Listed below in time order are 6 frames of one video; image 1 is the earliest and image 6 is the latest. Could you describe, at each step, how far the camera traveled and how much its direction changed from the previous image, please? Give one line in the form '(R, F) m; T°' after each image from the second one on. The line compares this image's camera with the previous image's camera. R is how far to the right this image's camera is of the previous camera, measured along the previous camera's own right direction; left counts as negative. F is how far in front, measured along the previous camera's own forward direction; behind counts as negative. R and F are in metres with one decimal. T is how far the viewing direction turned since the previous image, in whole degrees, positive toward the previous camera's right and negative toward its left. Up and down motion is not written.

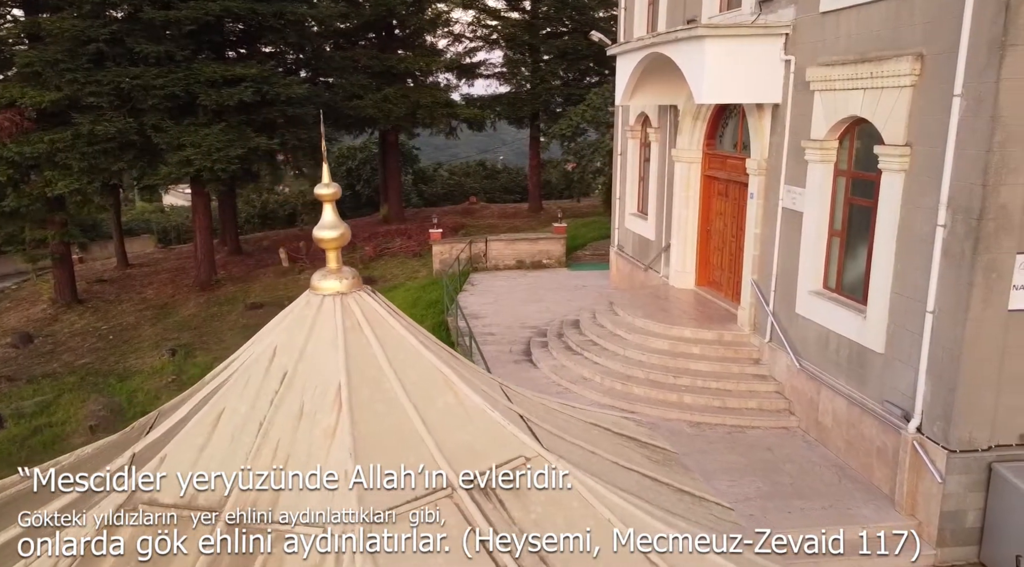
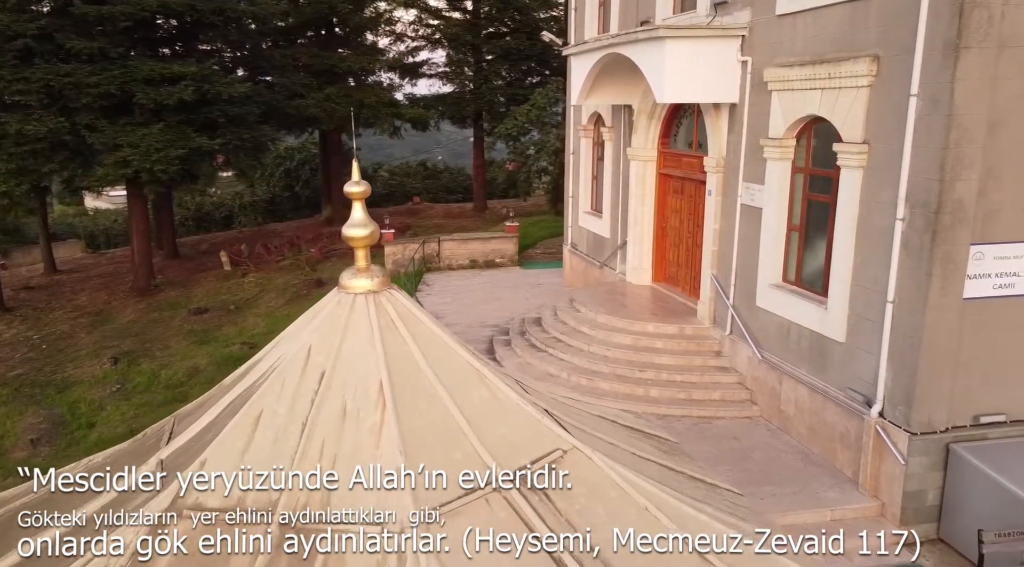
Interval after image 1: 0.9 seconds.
(-0.4, 0.0) m; +5°
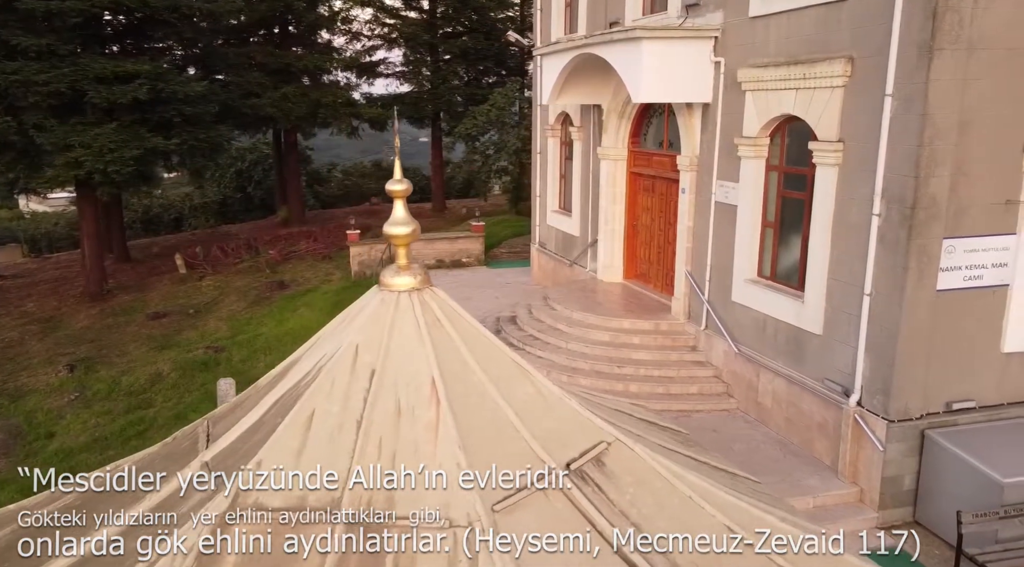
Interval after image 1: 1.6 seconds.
(-0.4, 0.0) m; +4°
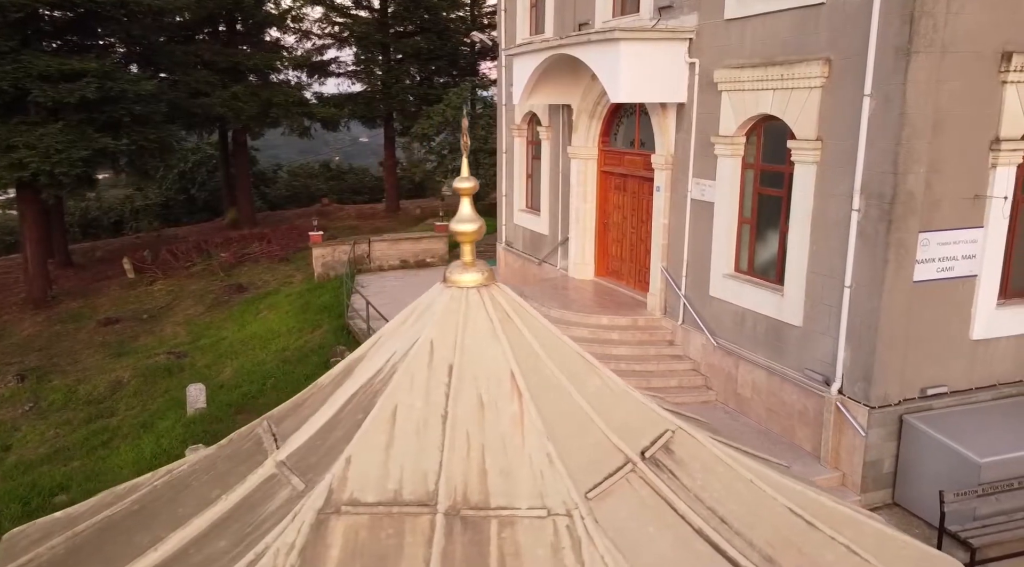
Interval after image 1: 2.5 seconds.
(-0.5, -0.1) m; +4°
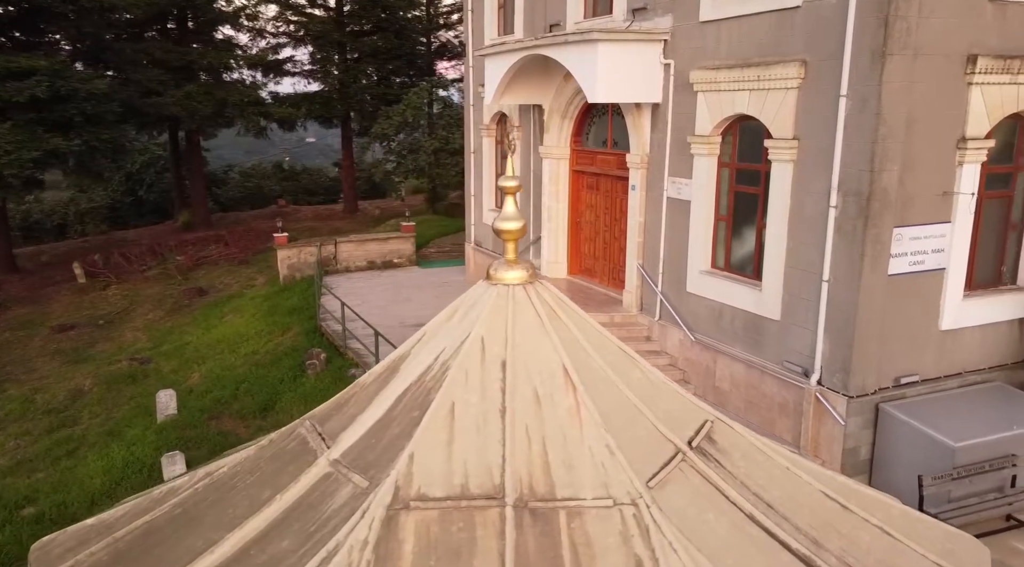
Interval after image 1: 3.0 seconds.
(-0.4, 0.0) m; +4°
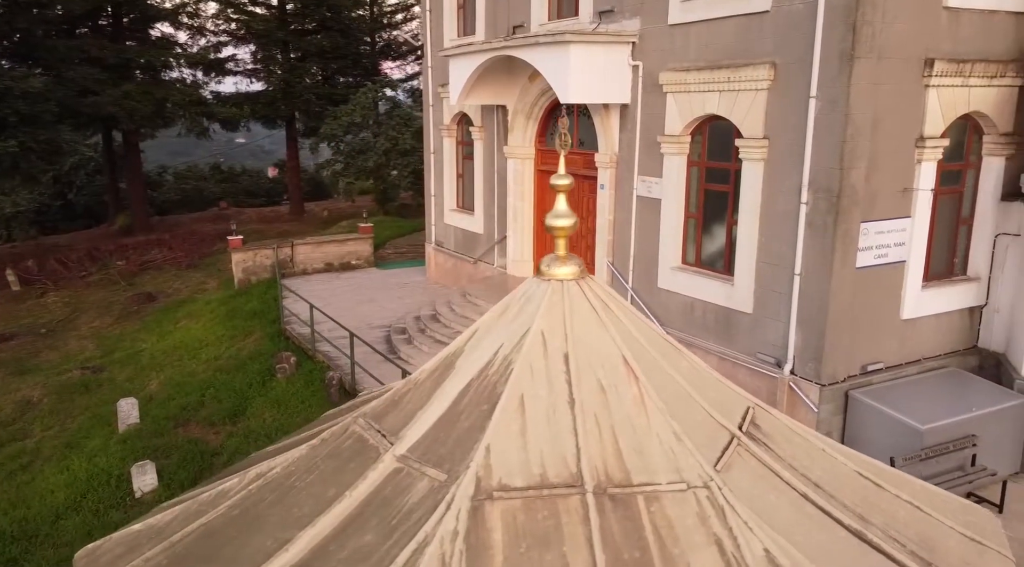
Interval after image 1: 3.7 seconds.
(-0.5, -0.1) m; +5°
